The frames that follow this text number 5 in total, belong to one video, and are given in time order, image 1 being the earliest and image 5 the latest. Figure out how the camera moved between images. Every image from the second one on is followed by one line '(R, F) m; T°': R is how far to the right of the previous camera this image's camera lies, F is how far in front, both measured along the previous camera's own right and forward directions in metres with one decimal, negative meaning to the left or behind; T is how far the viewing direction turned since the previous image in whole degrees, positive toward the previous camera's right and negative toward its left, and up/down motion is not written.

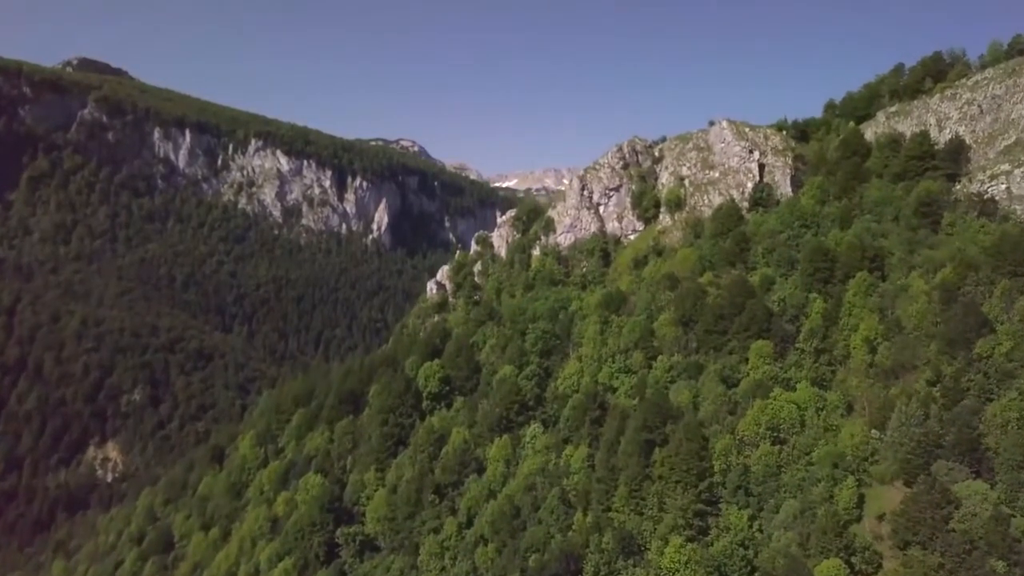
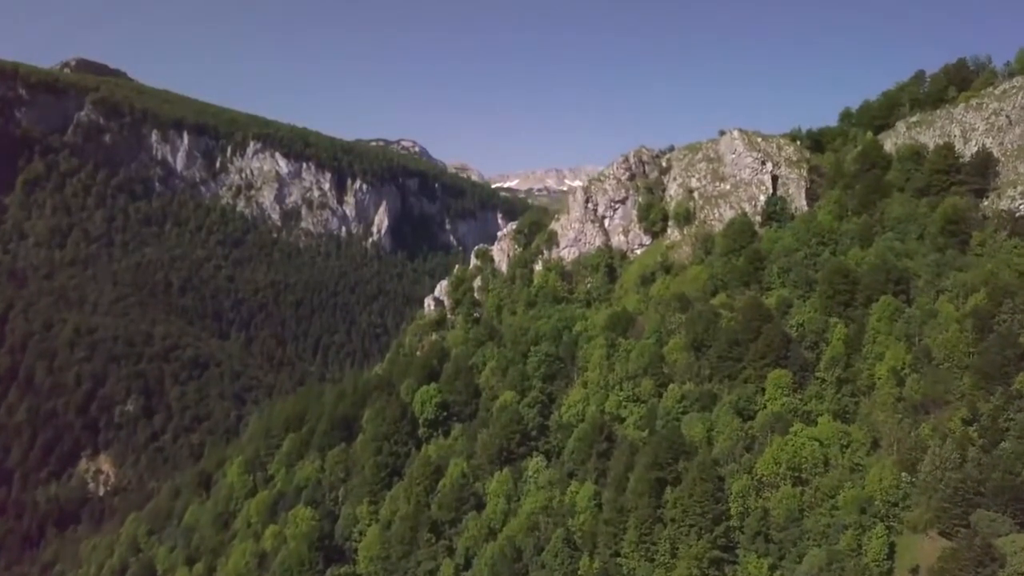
(0.0, +4.4) m; 0°
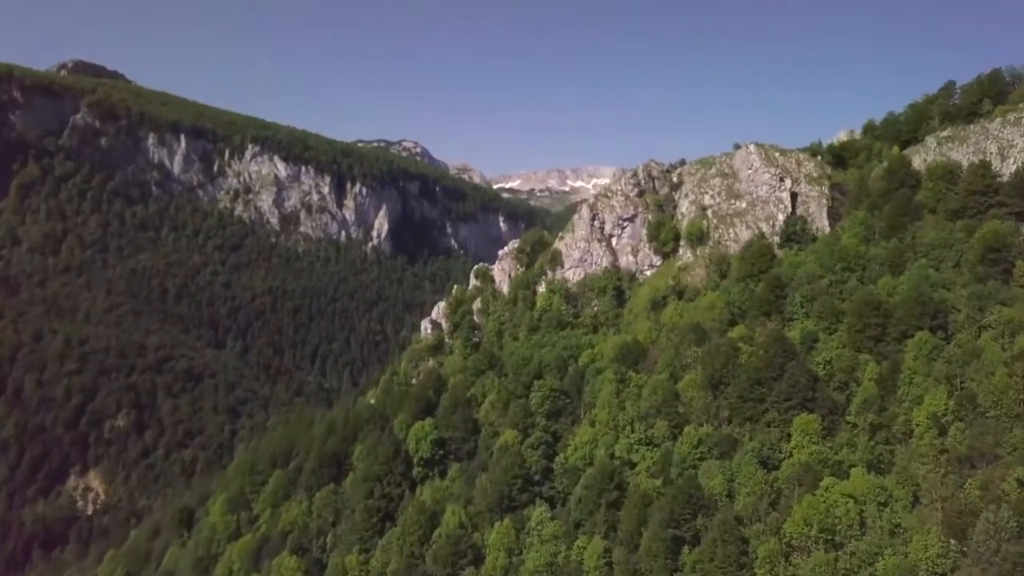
(0.0, +5.7) m; 0°
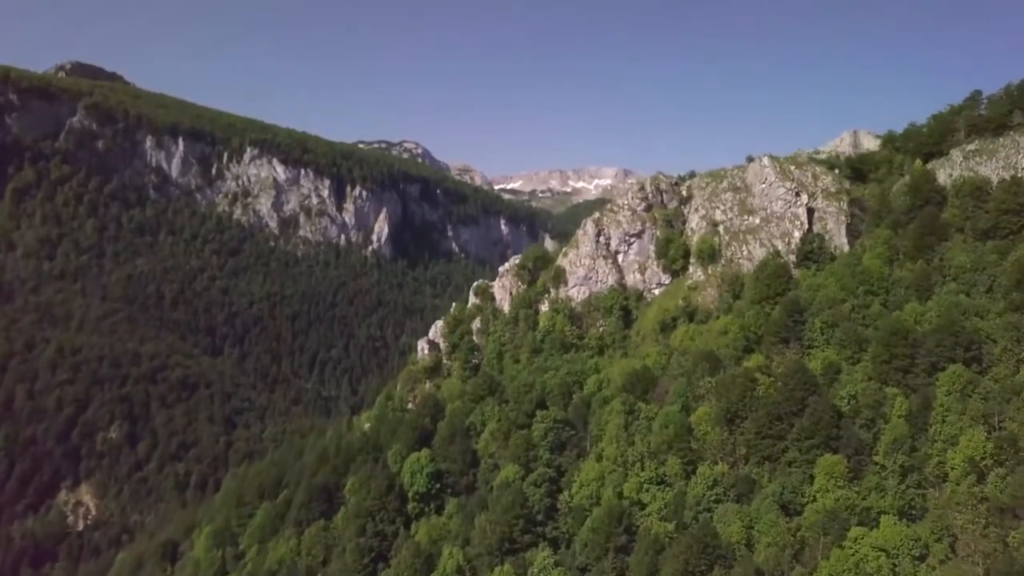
(0.0, +4.4) m; 0°
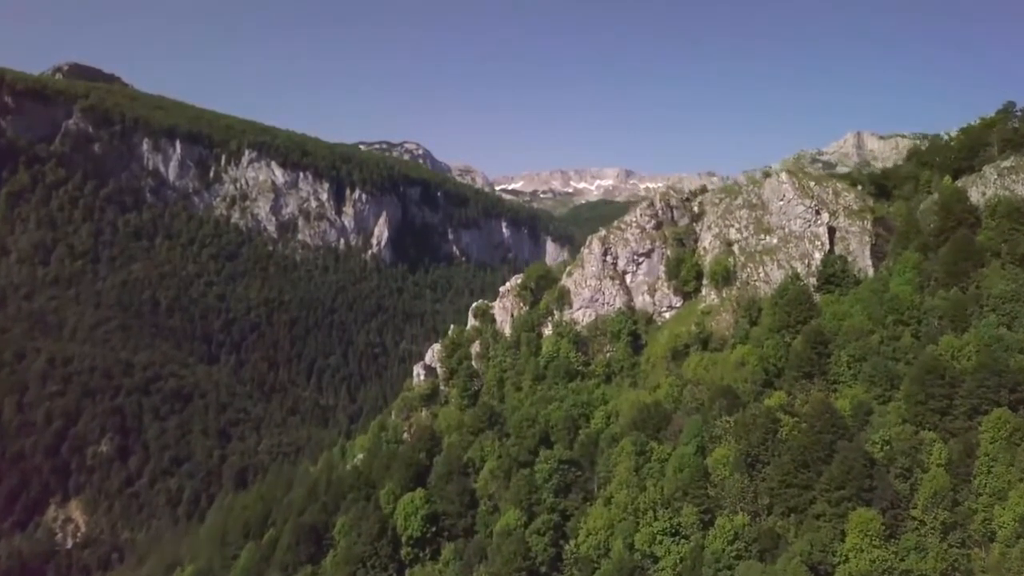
(0.0, +5.0) m; 0°
